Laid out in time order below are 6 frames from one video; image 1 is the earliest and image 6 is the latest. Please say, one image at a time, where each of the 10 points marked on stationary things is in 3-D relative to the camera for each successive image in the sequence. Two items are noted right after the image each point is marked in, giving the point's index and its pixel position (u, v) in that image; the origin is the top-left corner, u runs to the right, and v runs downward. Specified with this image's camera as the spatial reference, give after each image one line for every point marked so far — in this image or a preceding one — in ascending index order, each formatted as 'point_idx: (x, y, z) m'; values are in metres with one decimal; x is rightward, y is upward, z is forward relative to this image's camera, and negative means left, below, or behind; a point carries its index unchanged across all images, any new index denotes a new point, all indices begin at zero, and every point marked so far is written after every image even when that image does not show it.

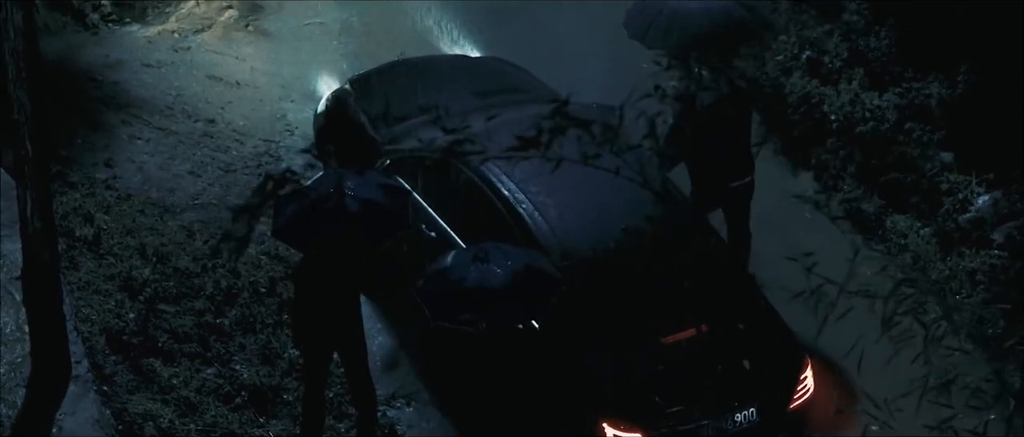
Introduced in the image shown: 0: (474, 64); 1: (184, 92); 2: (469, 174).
0: (-0.3, +1.4, +8.5) m
1: (-3.2, +1.3, +9.3) m
2: (-0.4, +0.3, +6.7) m
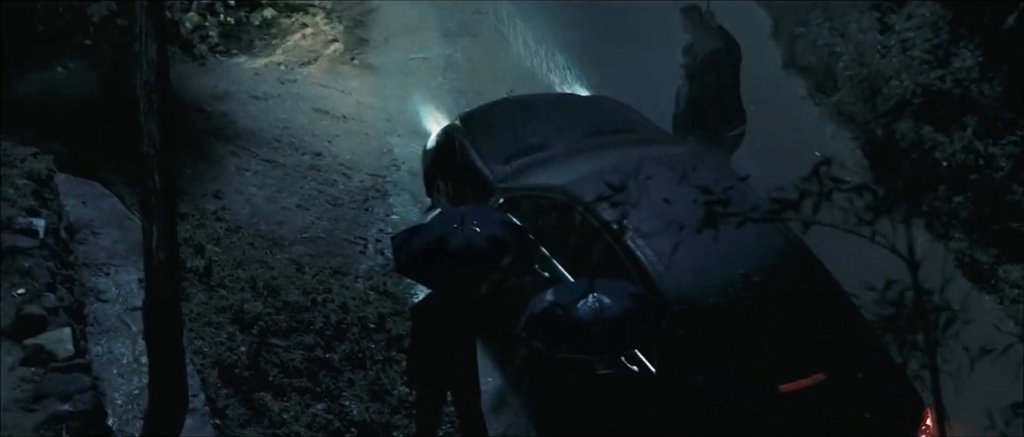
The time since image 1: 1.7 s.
0: (+0.7, +1.0, +8.5) m
1: (-2.2, +0.9, +9.3) m
2: (+0.5, 0.0, +6.7) m
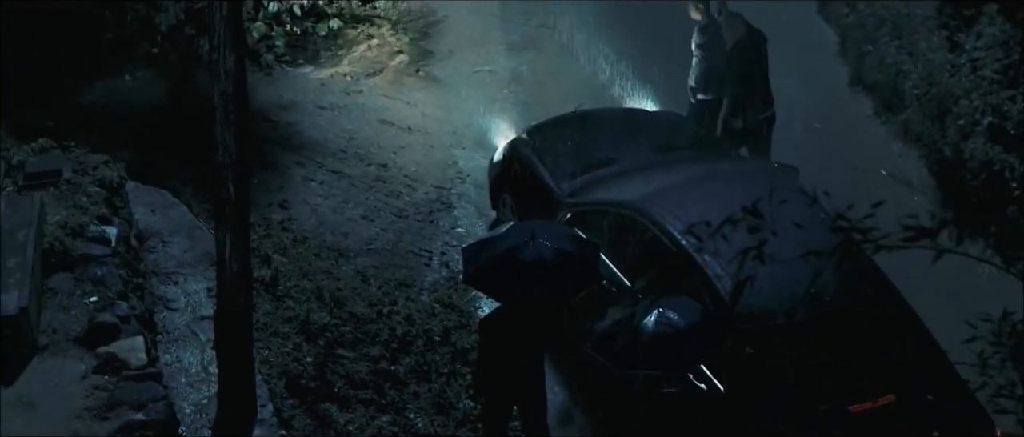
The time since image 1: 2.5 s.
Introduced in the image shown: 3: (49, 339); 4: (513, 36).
0: (+1.3, +0.9, +8.4) m
1: (-1.6, +0.8, +9.3) m
2: (+1.0, -0.1, +6.6) m
3: (-3.2, -0.8, +6.5) m
4: (0.0, +2.2, +11.3) m
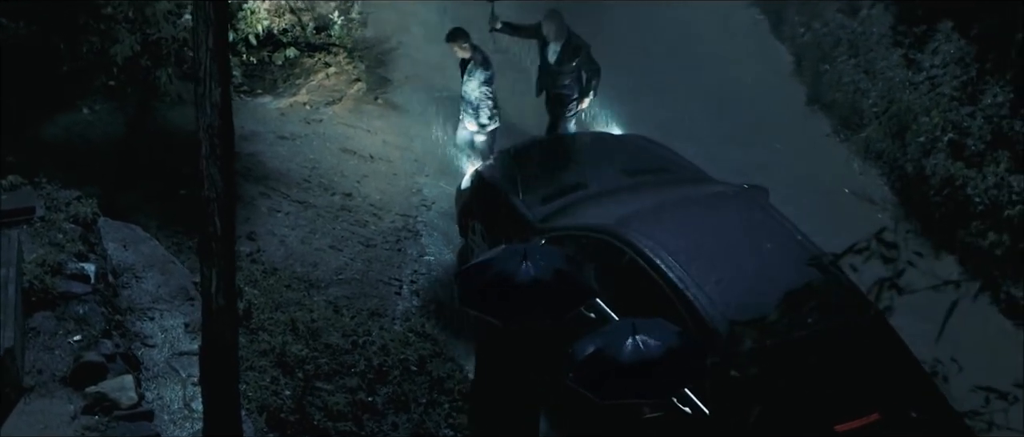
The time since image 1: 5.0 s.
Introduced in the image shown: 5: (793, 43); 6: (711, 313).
0: (+0.9, +0.7, +8.8) m
1: (-2.0, +0.6, +9.4) m
2: (+0.9, -0.3, +7.0) m
3: (-3.3, -1.1, +6.3) m
4: (-0.7, +2.0, +11.6) m
5: (+4.1, +2.5, +13.3) m
6: (+1.4, -0.7, +6.5) m
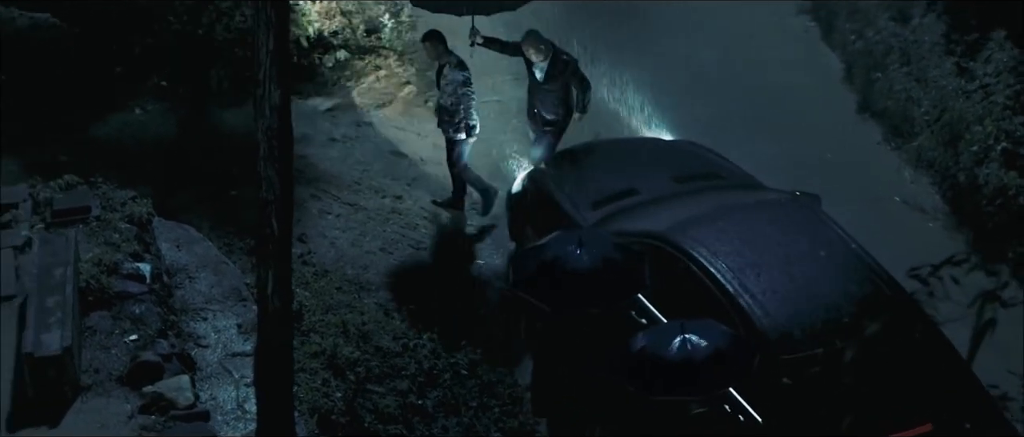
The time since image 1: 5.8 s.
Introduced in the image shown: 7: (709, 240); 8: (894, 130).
0: (+1.4, +0.7, +8.7) m
1: (-1.5, +0.5, +9.4) m
2: (+1.3, -0.3, +6.9) m
3: (-2.9, -1.1, +6.3) m
4: (-0.2, +1.9, +11.5) m
5: (+4.7, +2.4, +13.2) m
6: (+1.7, -0.7, +6.4) m
7: (+1.5, -0.2, +6.9) m
8: (+4.7, +1.1, +11.6) m
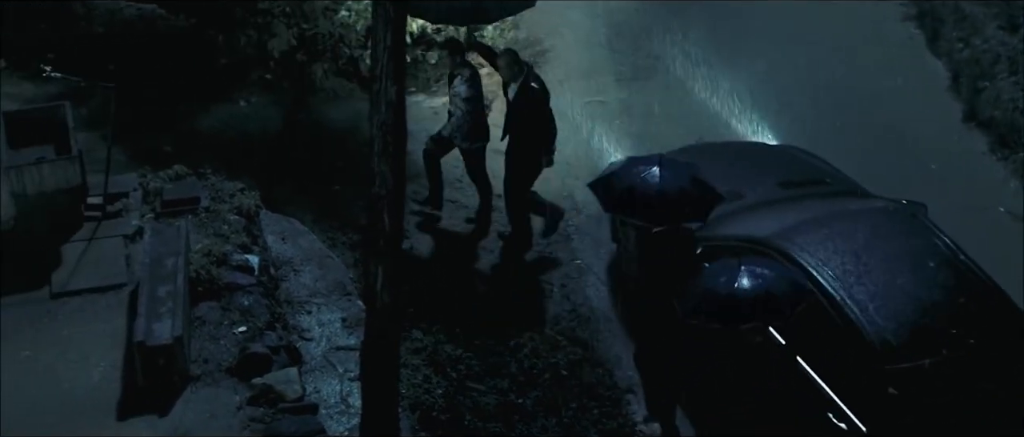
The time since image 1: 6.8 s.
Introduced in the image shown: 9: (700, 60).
0: (+2.3, +0.6, +8.4) m
1: (-0.5, +0.6, +9.3) m
2: (+2.1, -0.3, +6.6) m
3: (-2.1, -1.0, +6.3) m
4: (+1.0, +1.9, +11.4) m
5: (+6.0, +2.2, +12.7) m
6: (+2.5, -0.7, +6.1) m
7: (+2.3, -0.2, +6.7) m
8: (+5.9, +1.0, +11.1) m
9: (+2.5, +2.1, +12.3) m
